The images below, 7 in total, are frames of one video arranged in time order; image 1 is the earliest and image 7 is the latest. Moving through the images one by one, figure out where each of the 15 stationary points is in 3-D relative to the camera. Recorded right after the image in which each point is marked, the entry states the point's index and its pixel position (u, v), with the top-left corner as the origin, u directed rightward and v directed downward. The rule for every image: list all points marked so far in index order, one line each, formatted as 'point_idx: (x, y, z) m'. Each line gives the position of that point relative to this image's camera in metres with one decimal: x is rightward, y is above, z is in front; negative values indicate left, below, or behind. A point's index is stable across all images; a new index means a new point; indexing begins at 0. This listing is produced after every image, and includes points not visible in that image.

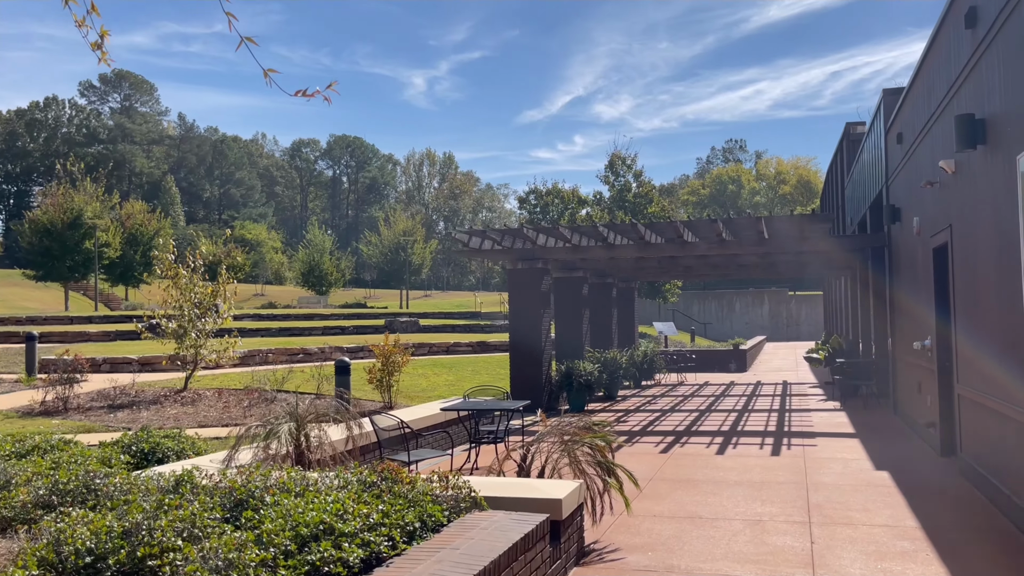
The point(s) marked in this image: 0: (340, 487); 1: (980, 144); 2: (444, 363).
0: (-0.9, -1.0, +4.1) m
1: (+3.3, +1.0, +5.6) m
2: (-1.7, -1.9, +19.8) m
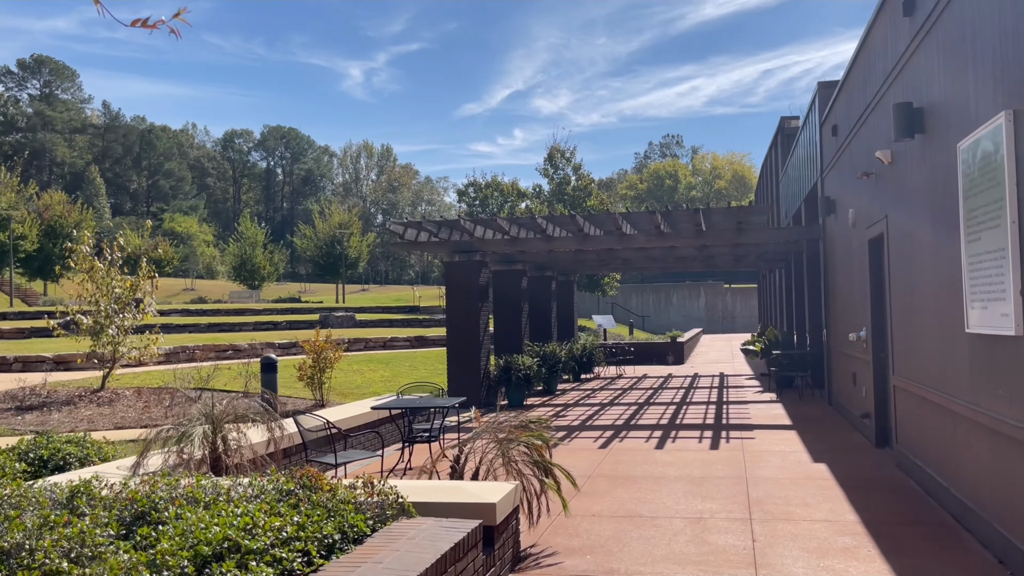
0: (-1.2, -1.0, +3.7) m
1: (+2.8, +1.1, +5.5) m
2: (-3.2, -1.7, +19.4) m
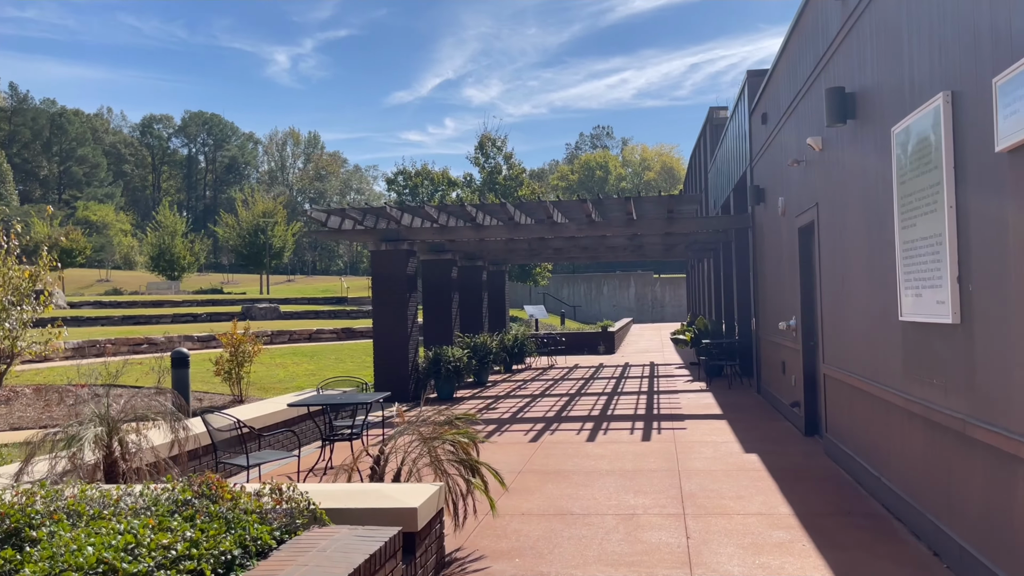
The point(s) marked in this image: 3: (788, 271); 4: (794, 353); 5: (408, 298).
0: (-1.5, -0.9, +3.3) m
1: (+2.3, +1.1, +5.5) m
2: (-4.8, -1.5, +18.8) m
3: (+2.8, +0.2, +8.3) m
4: (+2.8, -0.7, +8.1) m
5: (-1.6, -0.2, +12.1) m
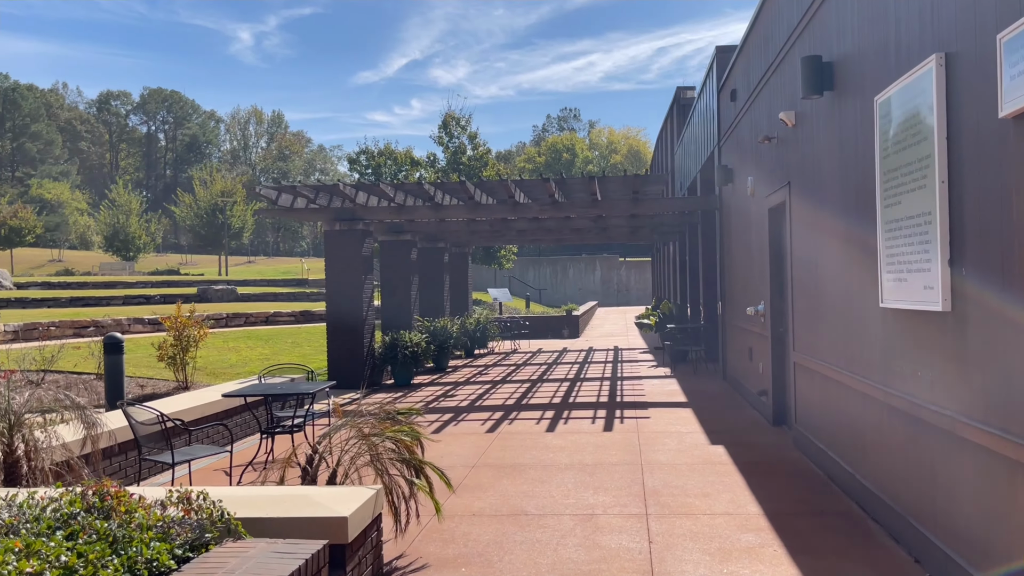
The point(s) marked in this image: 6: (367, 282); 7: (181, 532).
0: (-1.8, -0.8, +2.9) m
1: (+2.0, +1.2, +5.1) m
2: (-5.7, -1.1, +18.2) m
3: (+2.4, +0.3, +8.0) m
4: (+2.4, -0.5, +7.8) m
5: (-2.1, +0.1, +11.6) m
6: (-2.1, +0.1, +11.6) m
7: (-1.2, -0.9, +3.0) m
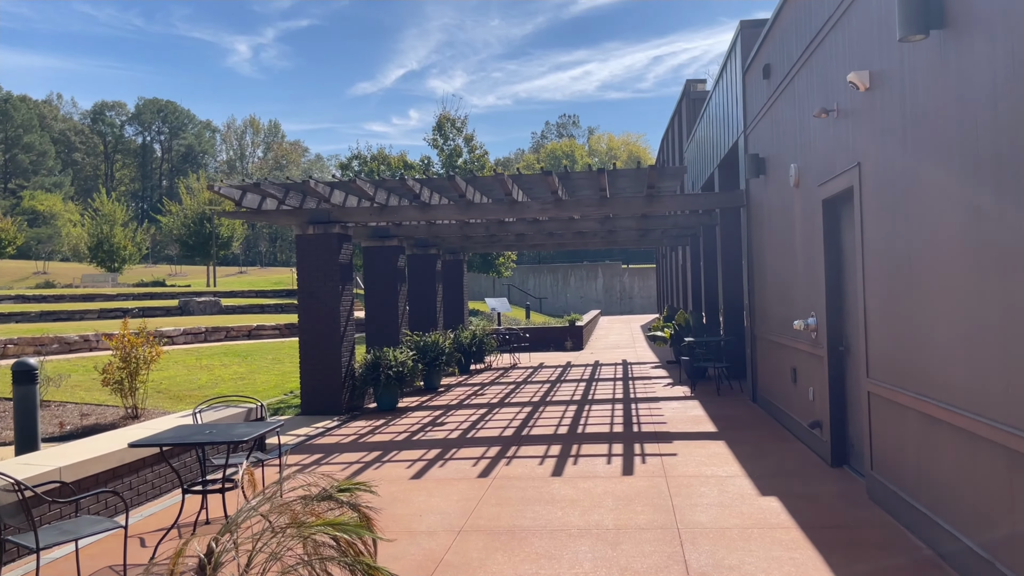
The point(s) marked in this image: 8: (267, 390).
0: (-1.8, -0.9, +1.5) m
1: (+2.0, +1.2, +3.7) m
2: (-5.7, -1.3, +16.8) m
3: (+2.4, +0.3, +6.6) m
4: (+2.4, -0.6, +6.4) m
5: (-2.2, 0.0, +10.2) m
6: (-2.1, 0.0, +10.3) m
7: (-1.3, -1.0, +1.6) m
8: (-3.9, -1.6, +12.9) m
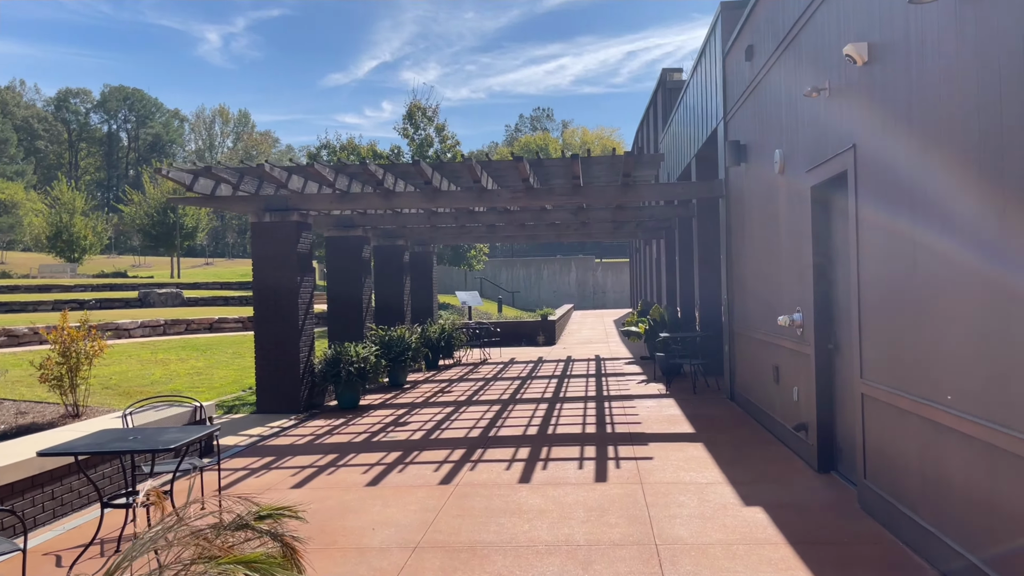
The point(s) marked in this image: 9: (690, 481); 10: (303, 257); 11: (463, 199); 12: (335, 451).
0: (-1.9, -0.9, +1.0) m
1: (+1.8, +1.2, +3.3) m
2: (-6.3, -1.1, +16.1) m
3: (+2.1, +0.3, +6.2) m
4: (+2.1, -0.5, +6.0) m
5: (-2.5, +0.1, +9.6) m
6: (-2.5, +0.1, +9.7) m
7: (-1.4, -0.9, +1.1) m
8: (-4.4, -1.5, +12.3) m
9: (+1.2, -1.3, +5.5) m
10: (-2.5, +0.4, +9.8) m
11: (-0.6, +1.1, +9.6) m
12: (-1.6, -1.4, +7.1) m
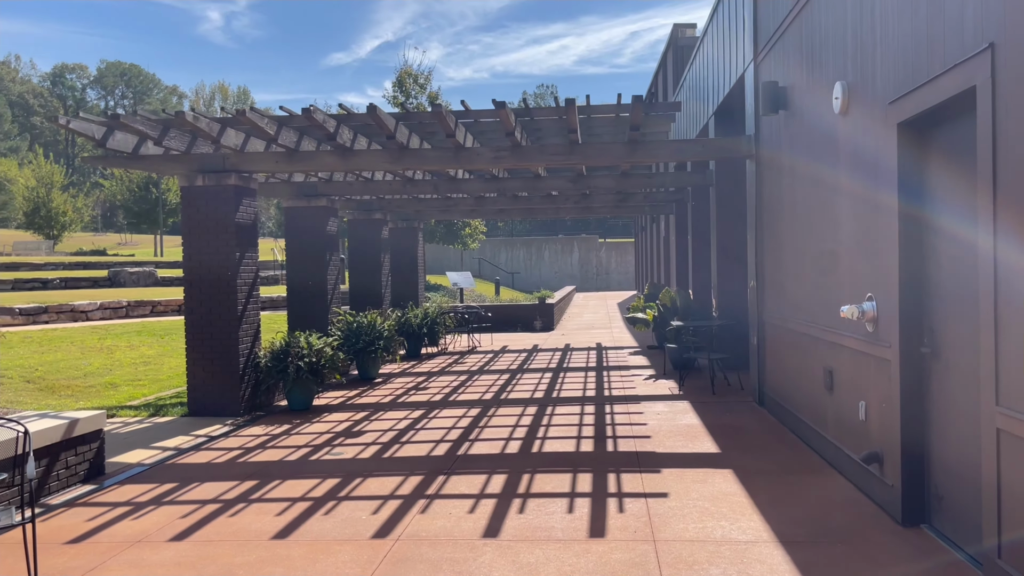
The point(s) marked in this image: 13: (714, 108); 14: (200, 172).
0: (-2.1, -0.9, -0.6) m
1: (+1.6, +1.3, +1.7) m
2: (-6.5, -0.8, +14.6) m
3: (+1.9, +0.4, +4.6) m
4: (+1.9, -0.4, +4.4) m
5: (-2.7, +0.3, +8.0) m
6: (-2.7, +0.3, +8.1) m
7: (-1.6, -0.9, -0.5) m
8: (-4.6, -1.2, +10.7) m
9: (+1.0, -1.2, +3.9) m
10: (-2.7, +0.6, +8.2) m
11: (-0.7, +1.3, +7.9) m
12: (-1.7, -1.3, +5.5) m
13: (+2.4, +2.1, +9.6) m
14: (-3.1, +1.1, +8.0) m
